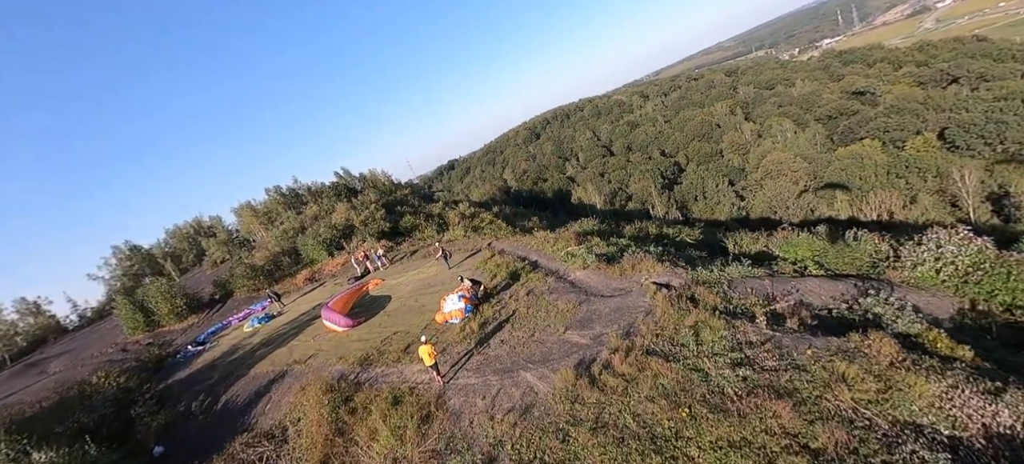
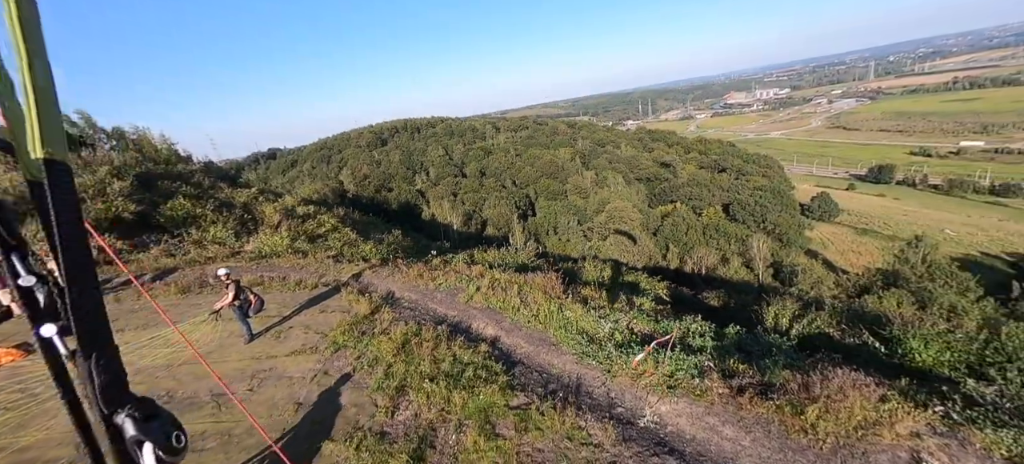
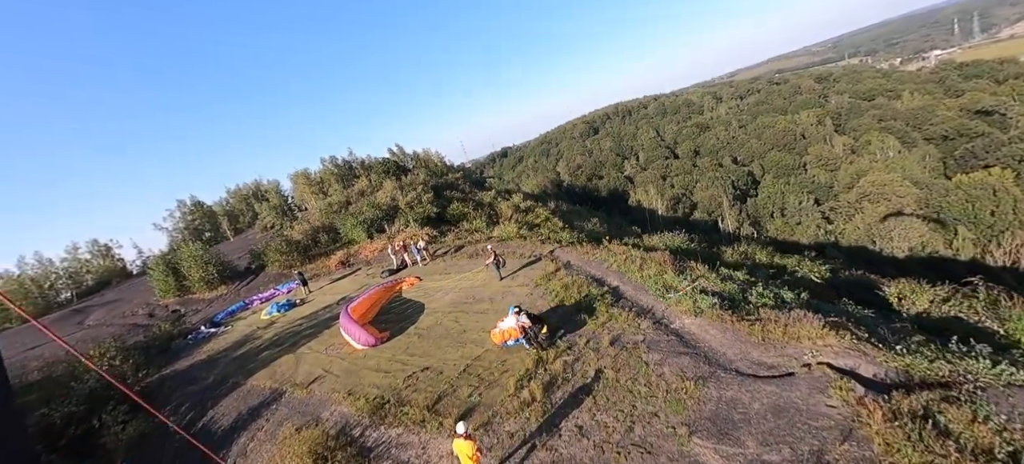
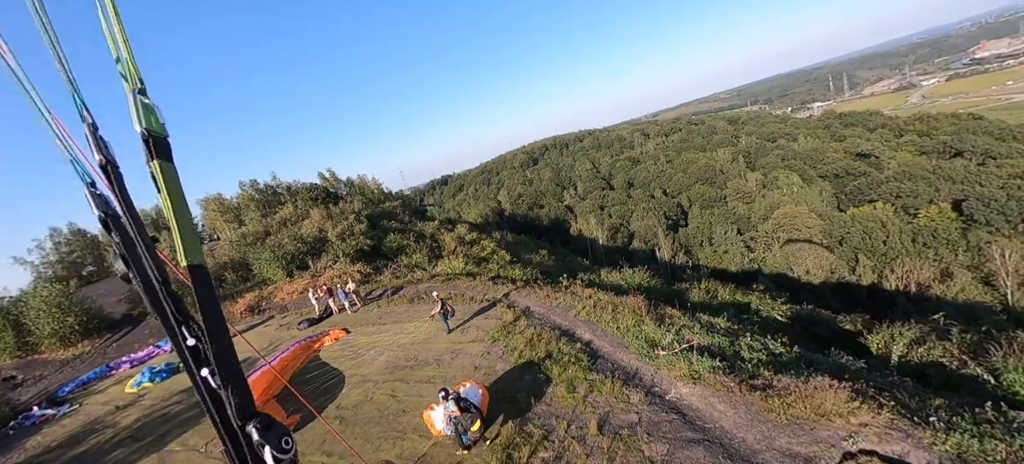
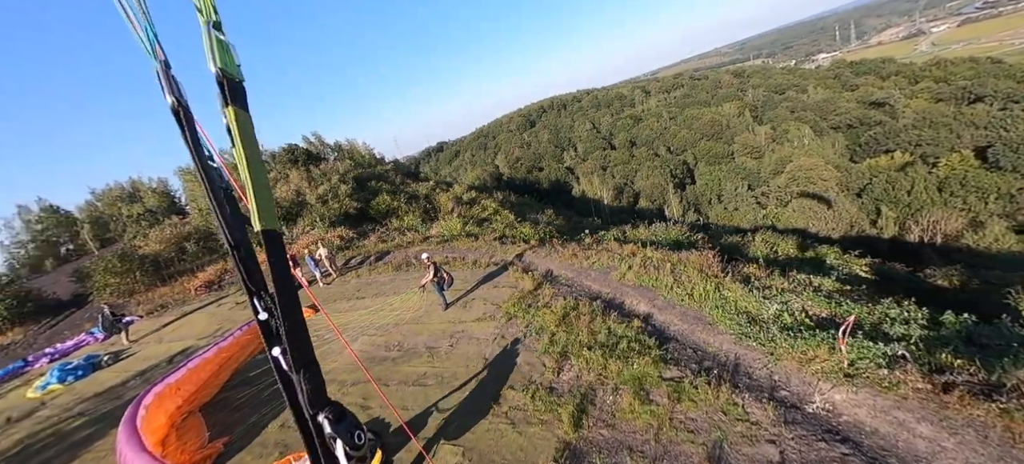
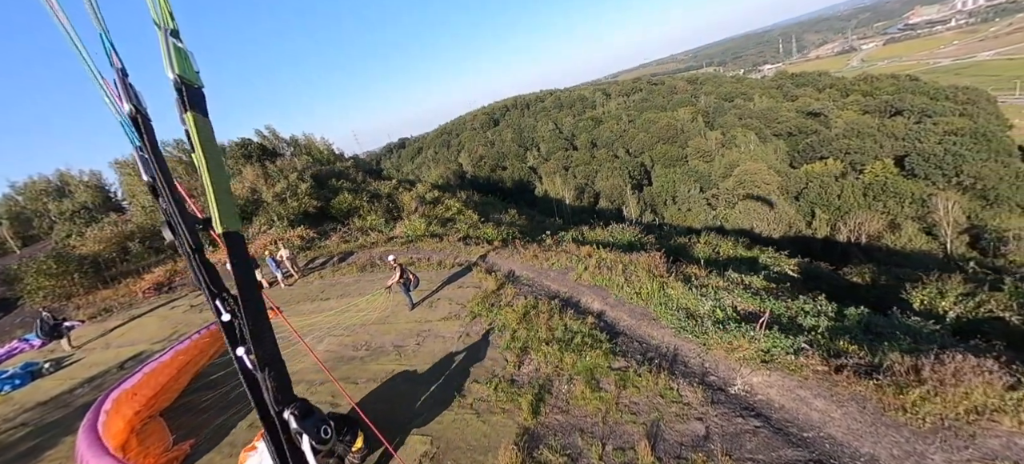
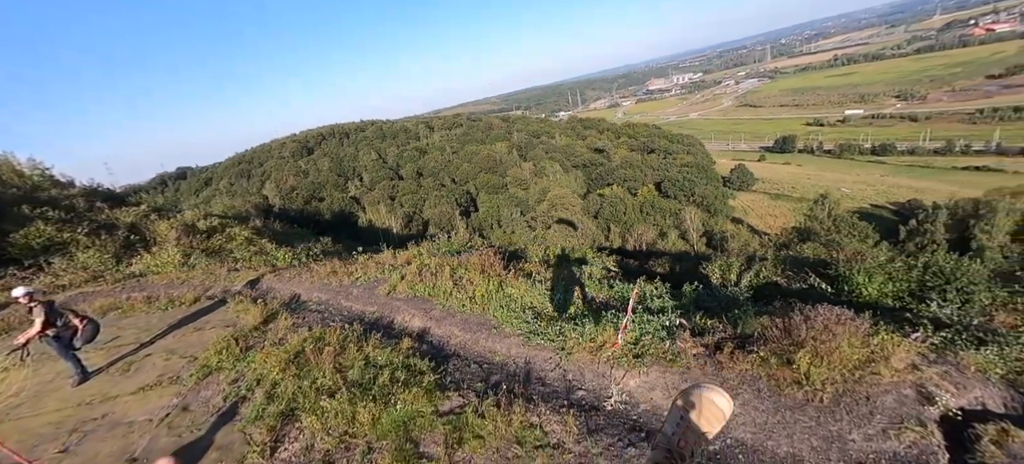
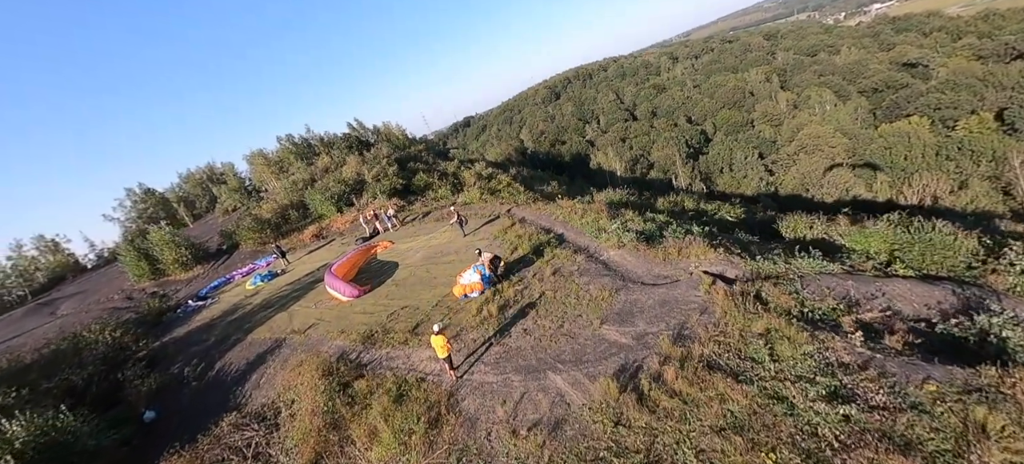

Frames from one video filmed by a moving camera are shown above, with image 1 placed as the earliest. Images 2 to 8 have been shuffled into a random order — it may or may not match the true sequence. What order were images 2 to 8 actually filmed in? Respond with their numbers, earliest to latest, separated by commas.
8, 3, 4, 6, 5, 2, 7
